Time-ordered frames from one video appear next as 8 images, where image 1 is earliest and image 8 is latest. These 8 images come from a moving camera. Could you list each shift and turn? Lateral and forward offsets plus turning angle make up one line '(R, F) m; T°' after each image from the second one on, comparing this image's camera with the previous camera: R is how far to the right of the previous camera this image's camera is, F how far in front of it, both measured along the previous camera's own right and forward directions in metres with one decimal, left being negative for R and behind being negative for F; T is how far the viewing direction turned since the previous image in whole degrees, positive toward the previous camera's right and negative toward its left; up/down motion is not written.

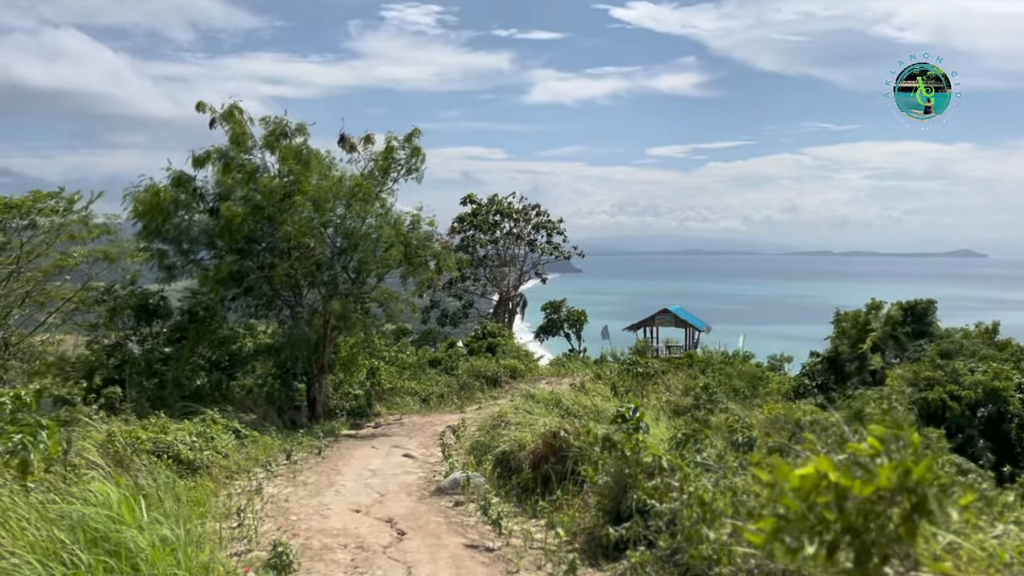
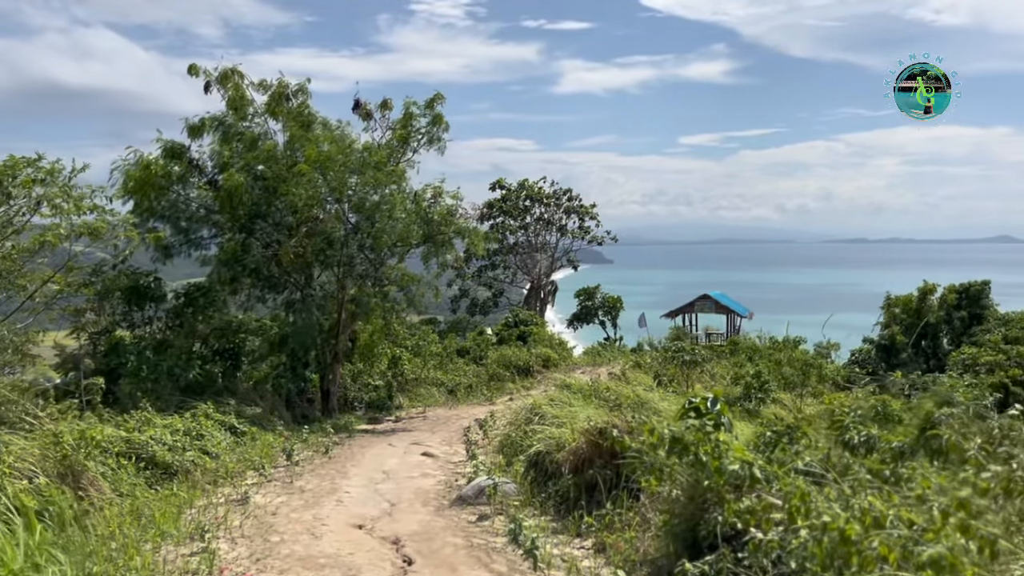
(0.0, +1.4) m; -2°
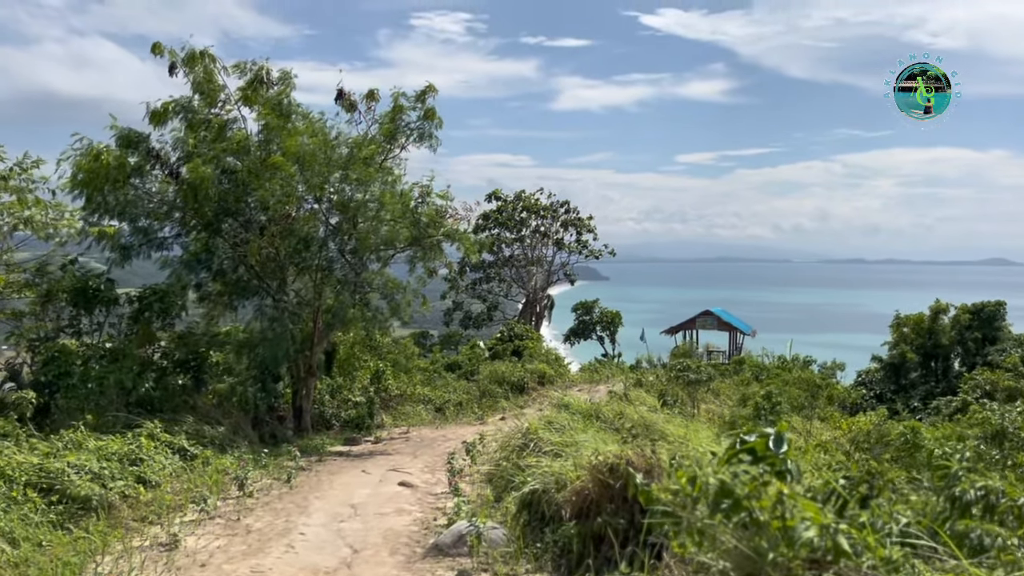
(0.0, +1.1) m; 0°
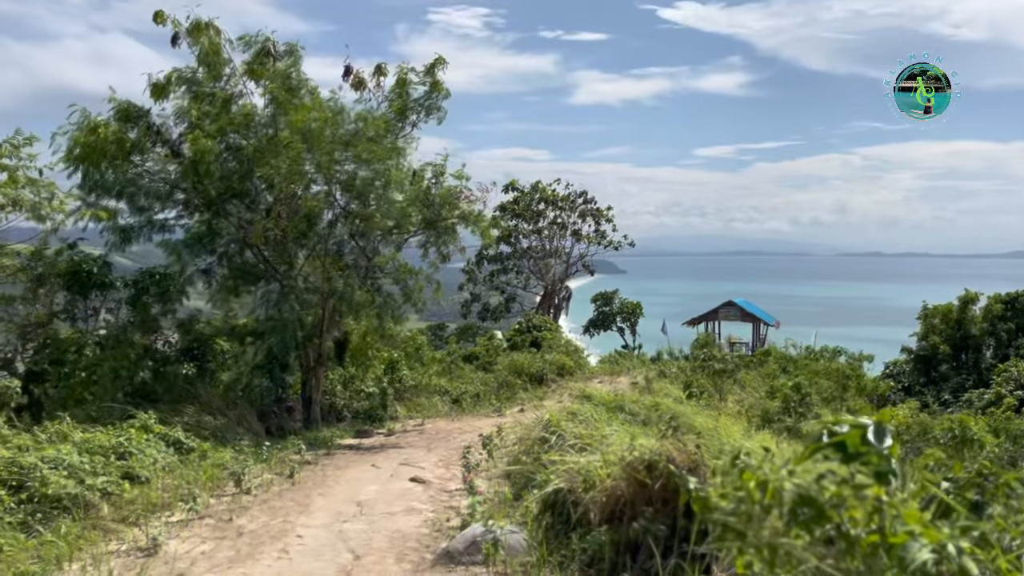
(0.0, +0.6) m; -1°
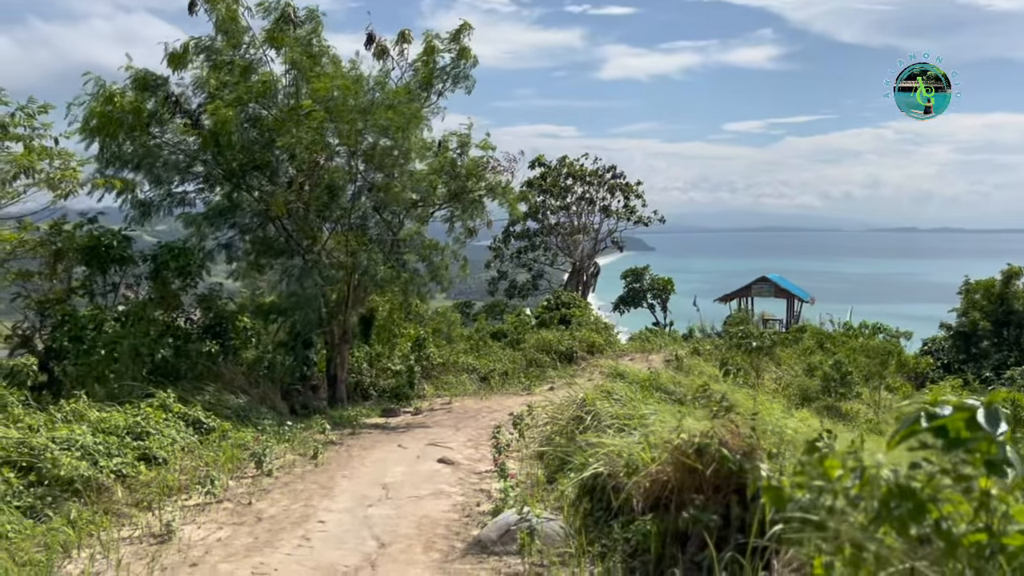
(0.0, +0.3) m; -2°
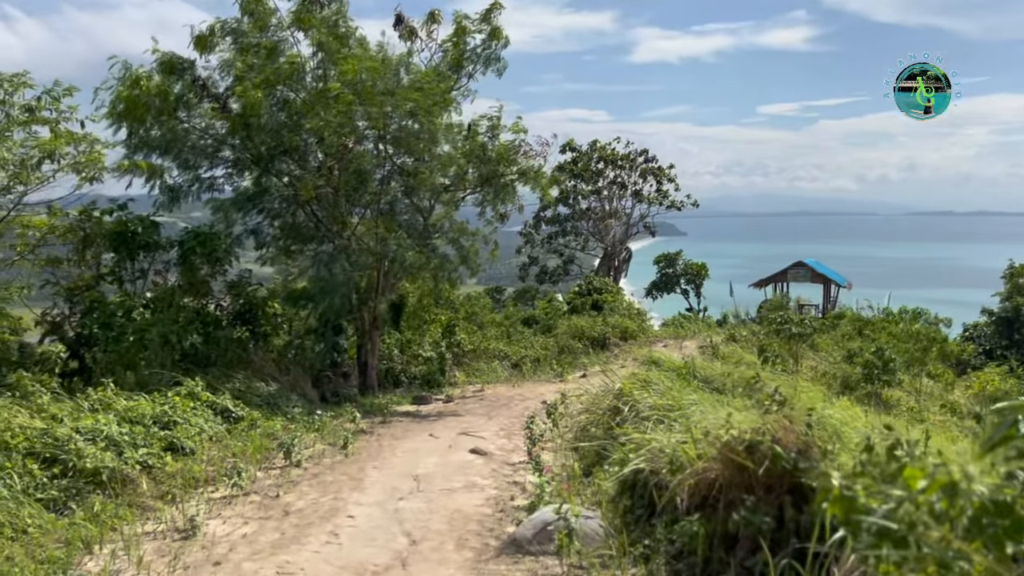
(0.0, +0.2) m; -2°
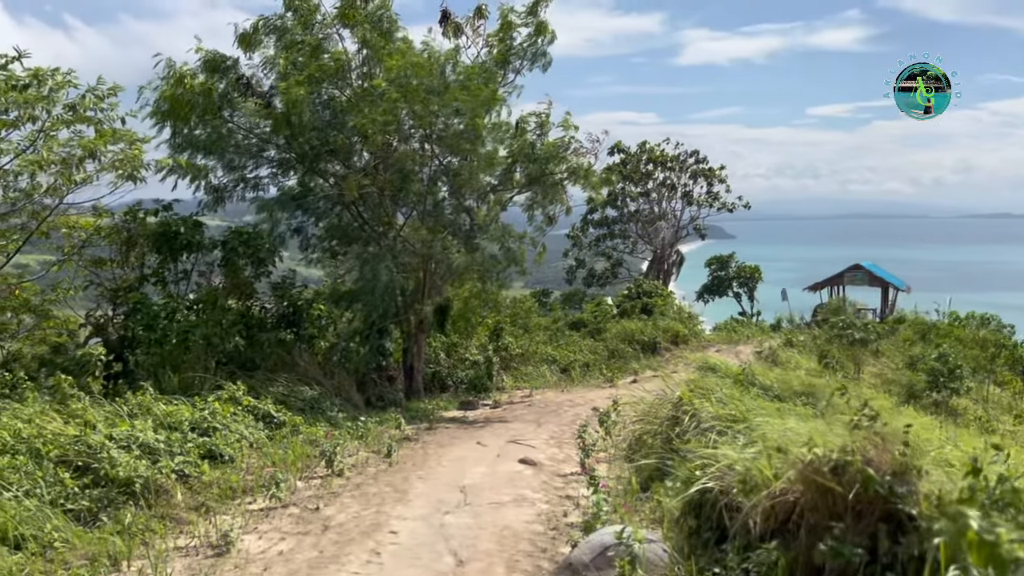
(0.0, +0.3) m; -3°
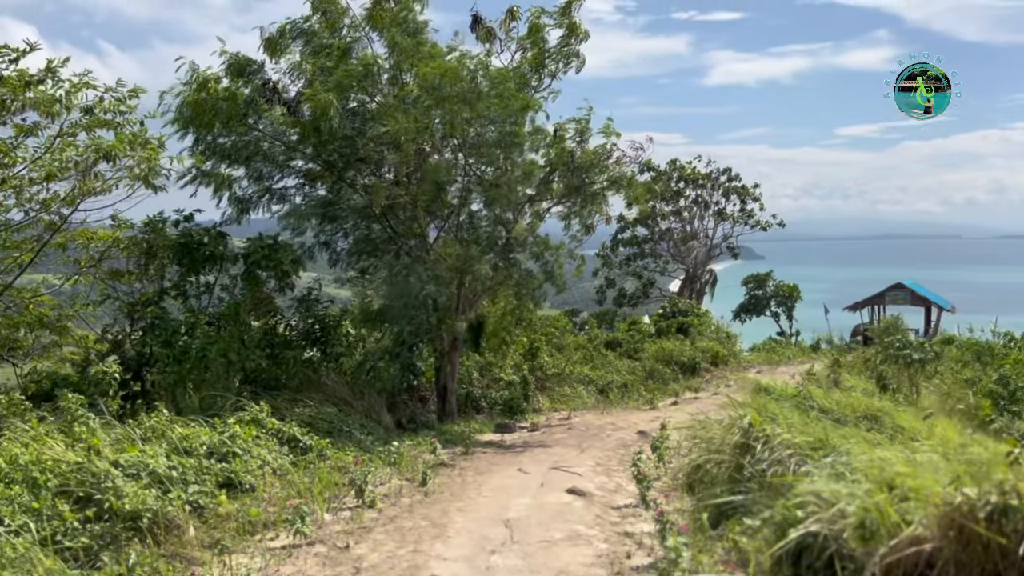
(-0.1, +0.6) m; -2°
